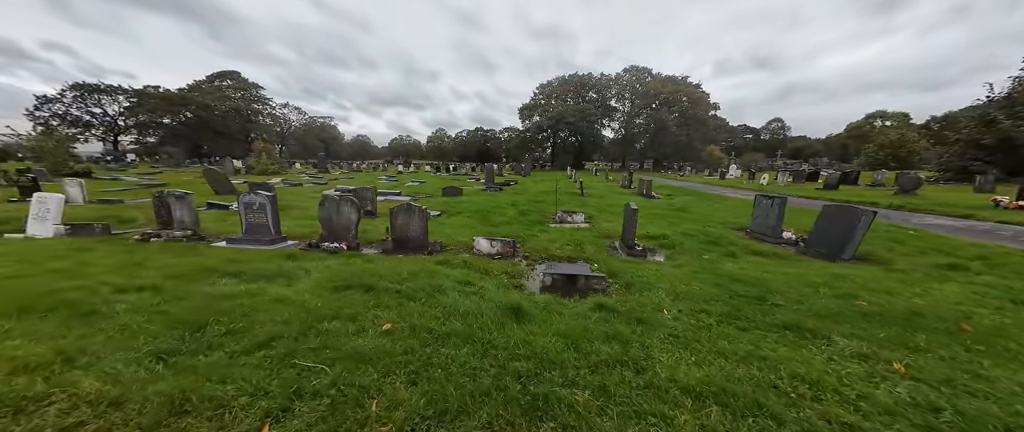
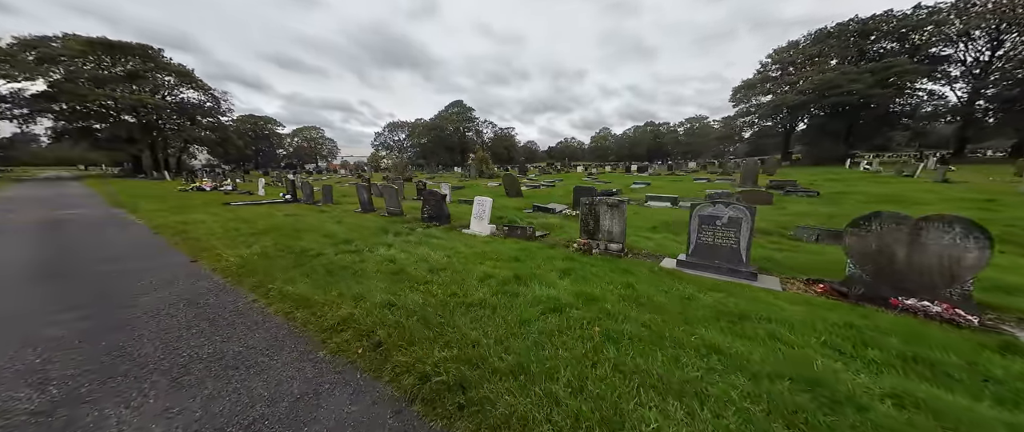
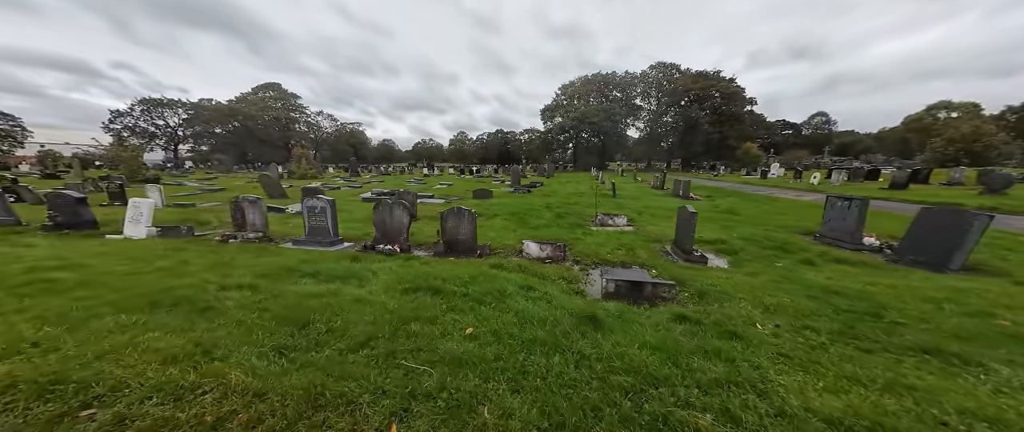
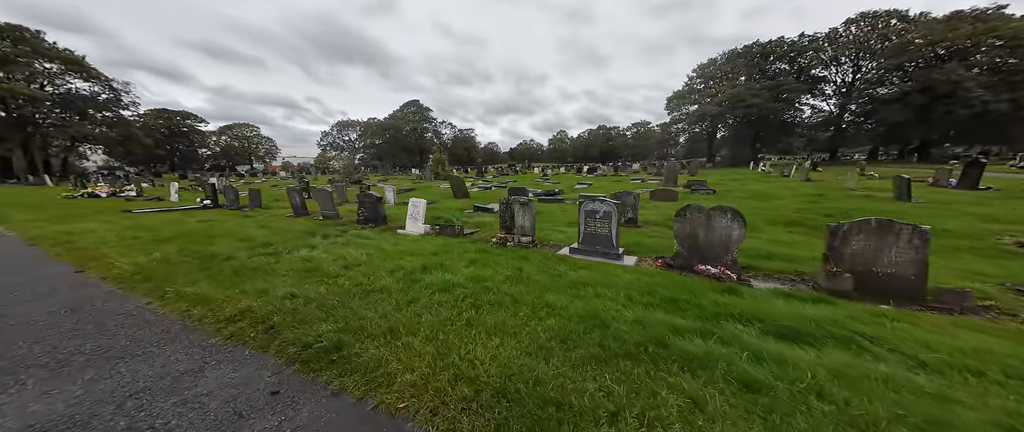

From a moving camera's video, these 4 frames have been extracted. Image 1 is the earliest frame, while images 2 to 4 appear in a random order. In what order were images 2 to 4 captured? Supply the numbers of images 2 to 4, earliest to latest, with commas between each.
3, 4, 2
